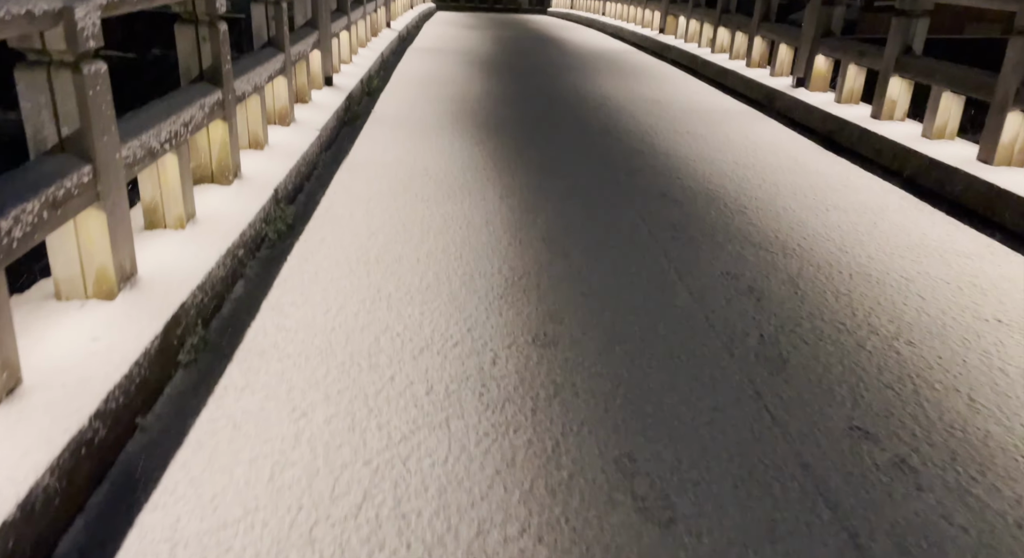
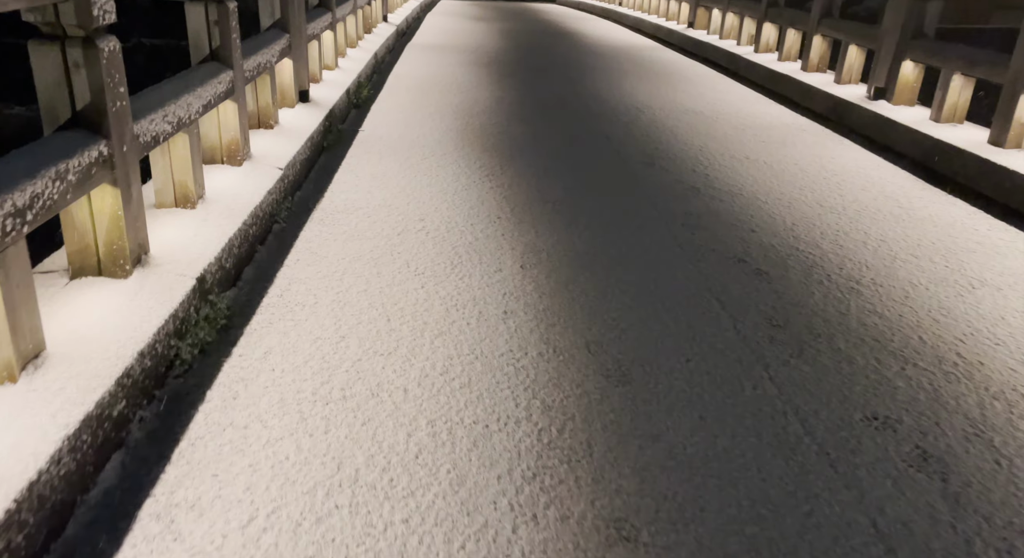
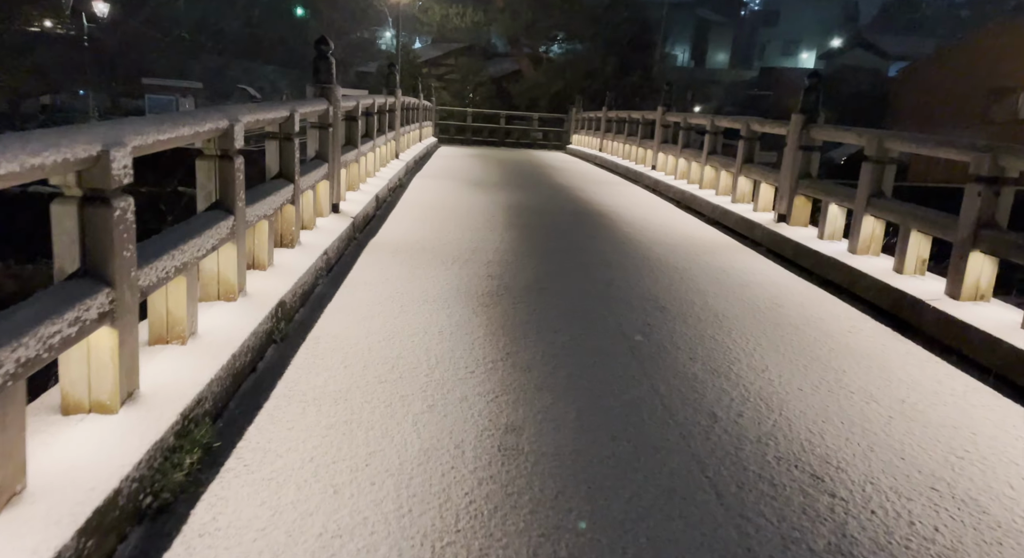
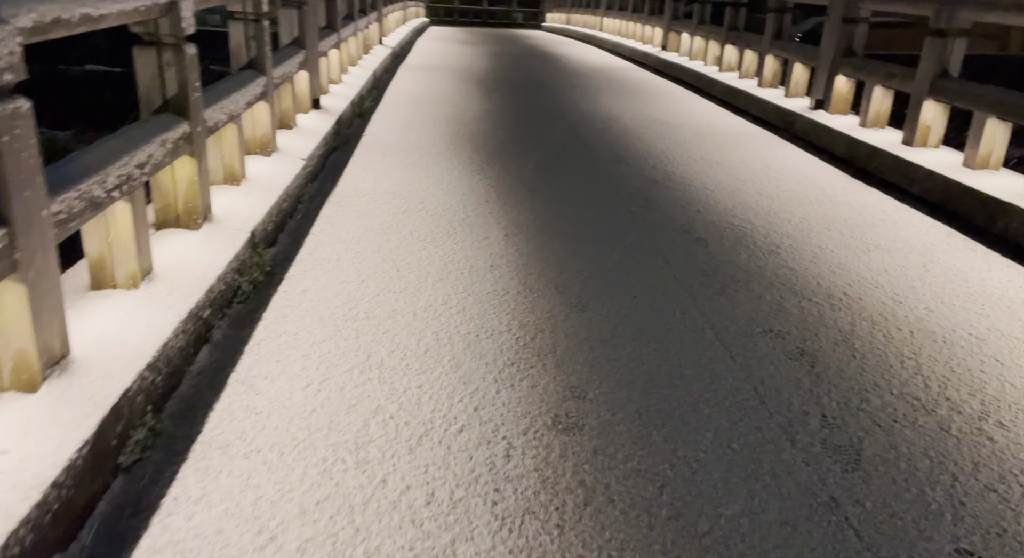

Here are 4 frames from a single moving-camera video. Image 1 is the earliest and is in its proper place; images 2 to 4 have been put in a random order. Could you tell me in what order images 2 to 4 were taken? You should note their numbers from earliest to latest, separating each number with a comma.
4, 2, 3
